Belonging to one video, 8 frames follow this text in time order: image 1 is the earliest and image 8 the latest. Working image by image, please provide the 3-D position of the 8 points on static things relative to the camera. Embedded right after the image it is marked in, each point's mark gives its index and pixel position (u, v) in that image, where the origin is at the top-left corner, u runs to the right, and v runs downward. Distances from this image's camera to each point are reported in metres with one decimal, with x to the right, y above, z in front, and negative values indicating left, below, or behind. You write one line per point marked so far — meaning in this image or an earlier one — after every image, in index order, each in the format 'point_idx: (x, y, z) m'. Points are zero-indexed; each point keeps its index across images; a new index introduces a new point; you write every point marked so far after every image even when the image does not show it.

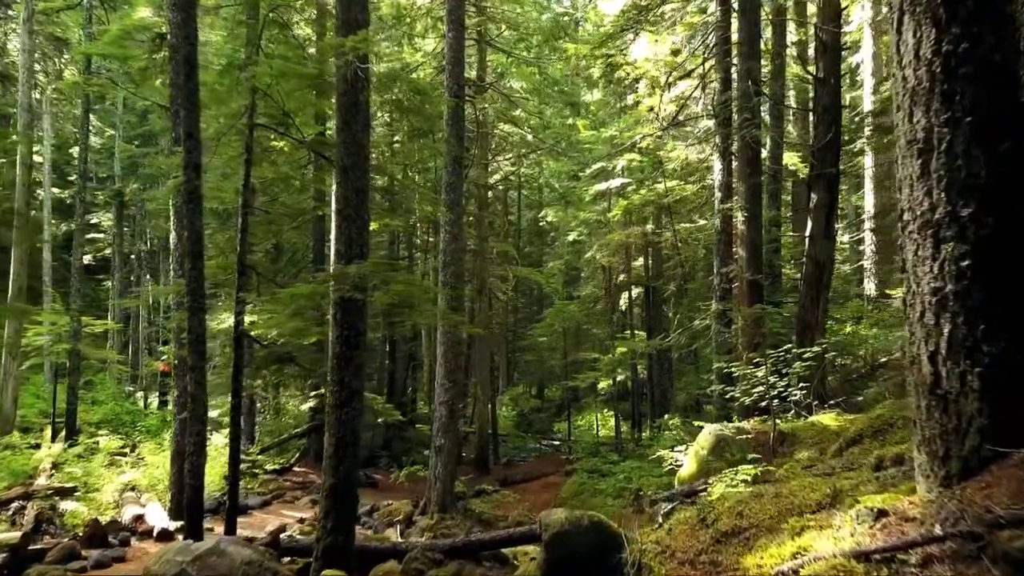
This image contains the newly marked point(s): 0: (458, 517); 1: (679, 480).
0: (-0.9, -4.0, +13.6) m
1: (+1.8, -2.1, +8.6) m
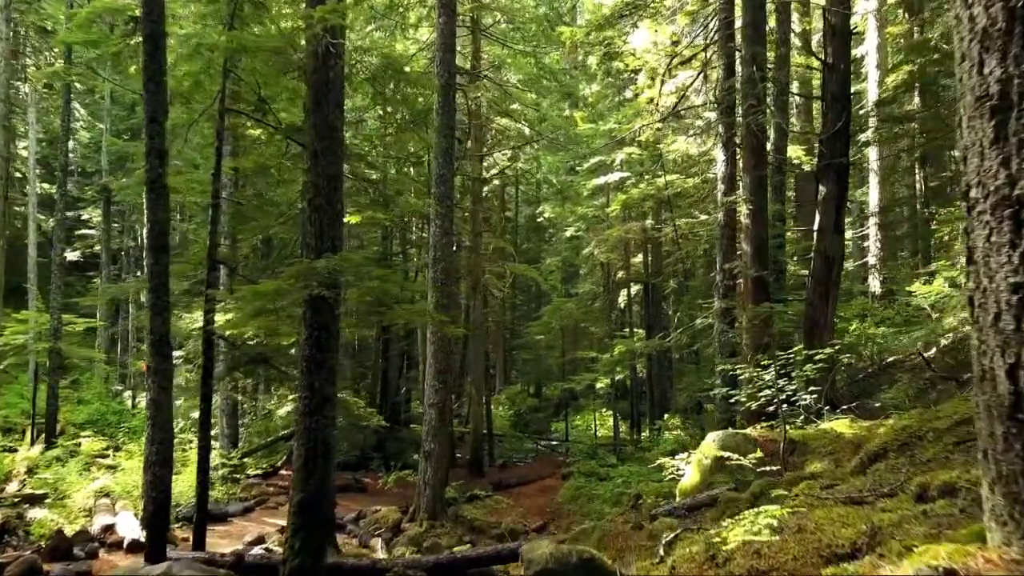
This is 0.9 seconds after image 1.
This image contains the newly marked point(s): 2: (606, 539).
0: (-1.1, -3.9, +13.0) m
1: (+1.7, -2.1, +8.0) m
2: (+0.8, -2.1, +6.7) m
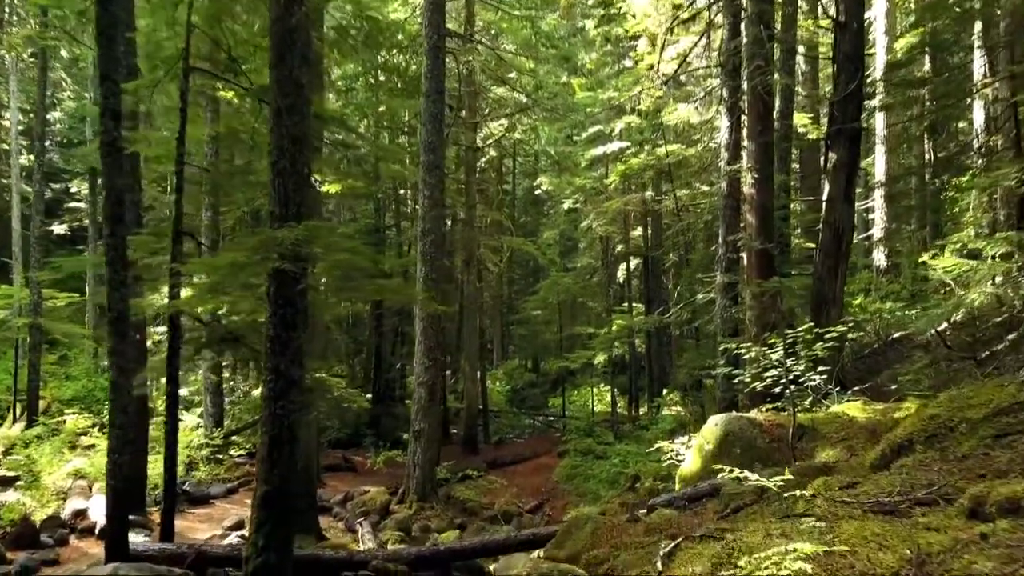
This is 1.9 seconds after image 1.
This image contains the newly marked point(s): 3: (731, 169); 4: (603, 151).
0: (-1.2, -3.5, +12.6) m
1: (+1.6, -1.9, +7.5) m
2: (+0.7, -1.9, +6.2) m
3: (+3.3, +1.8, +11.6) m
4: (+2.2, +3.3, +19.1) m
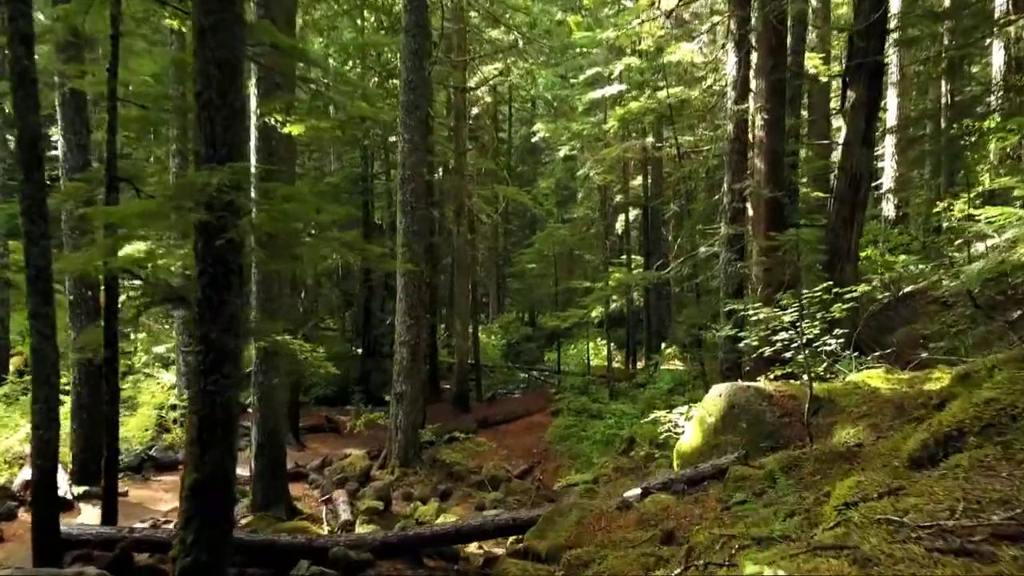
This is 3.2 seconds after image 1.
0: (-1.4, -2.8, +11.9) m
1: (+1.4, -1.5, +6.8) m
2: (+0.5, -1.6, +5.4) m
3: (+3.1, +2.4, +10.6) m
4: (+2.1, +4.4, +18.0) m
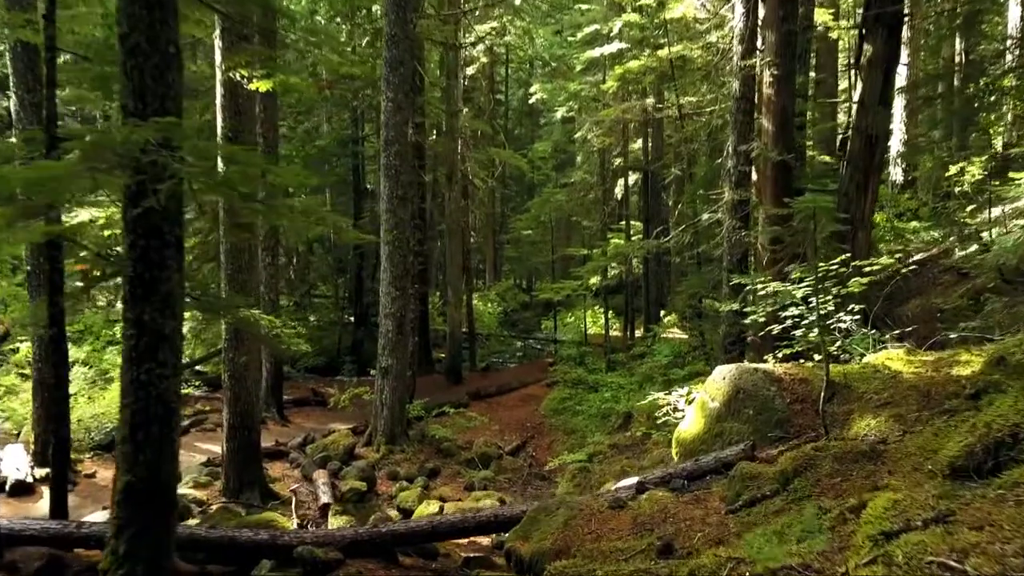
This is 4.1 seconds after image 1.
0: (-1.5, -2.3, +11.4) m
1: (+1.3, -1.2, +6.2) m
2: (+0.4, -1.5, +4.8) m
3: (+2.9, +2.8, +9.9) m
4: (+1.9, +5.2, +17.2) m
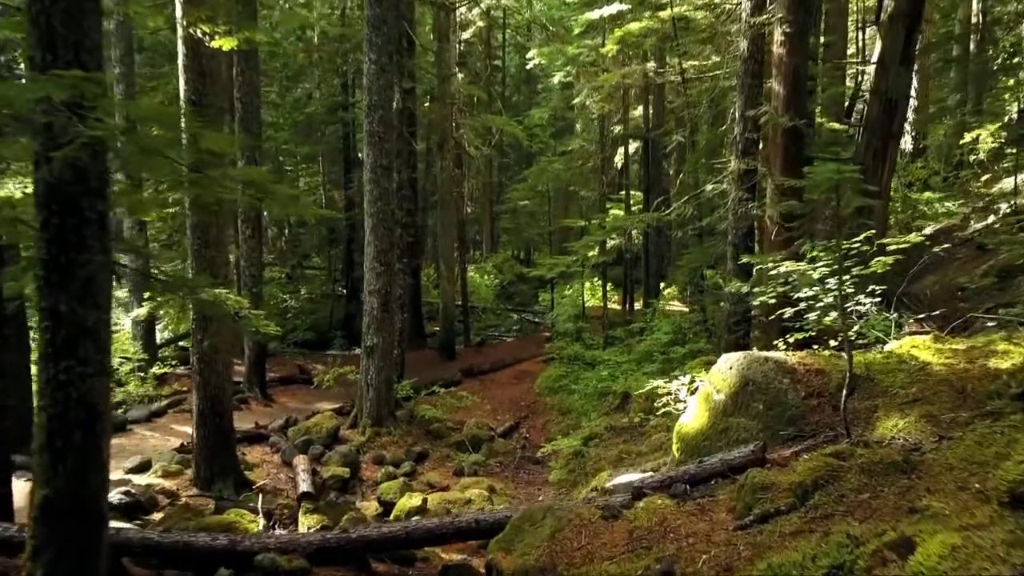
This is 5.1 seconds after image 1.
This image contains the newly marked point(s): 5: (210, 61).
0: (-1.6, -2.0, +10.8) m
1: (+1.2, -1.1, +5.6) m
2: (+0.3, -1.4, +4.3) m
3: (+2.8, +3.1, +9.2) m
4: (+1.8, +5.7, +16.4) m
5: (-3.0, +2.3, +7.8) m
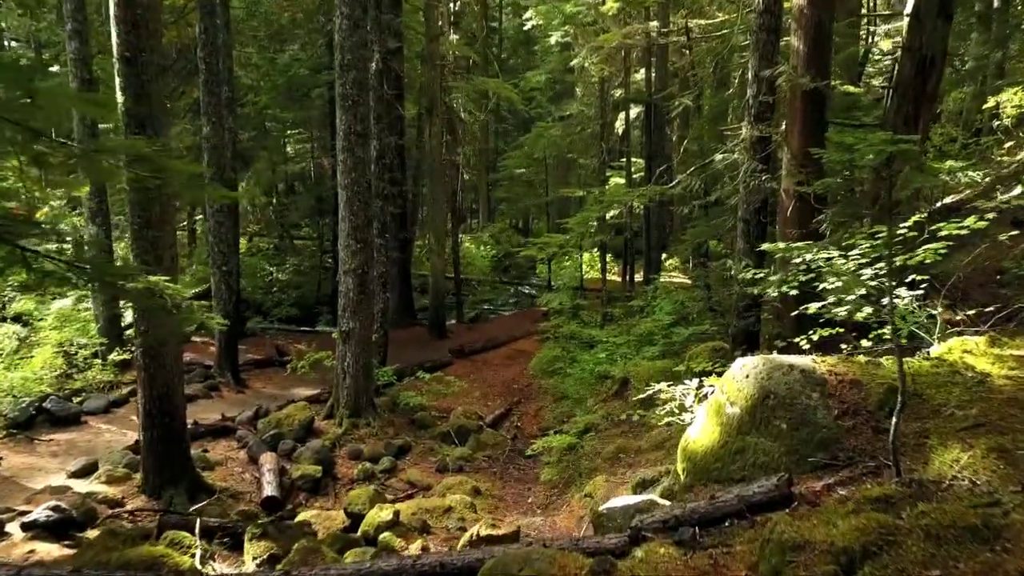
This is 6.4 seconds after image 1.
0: (-1.7, -1.7, +10.0) m
1: (+1.1, -1.0, +4.8) m
2: (+0.1, -1.4, +3.4) m
3: (+2.7, +3.3, +8.1) m
4: (+1.7, +6.2, +15.2) m
5: (-3.1, +2.4, +6.8) m
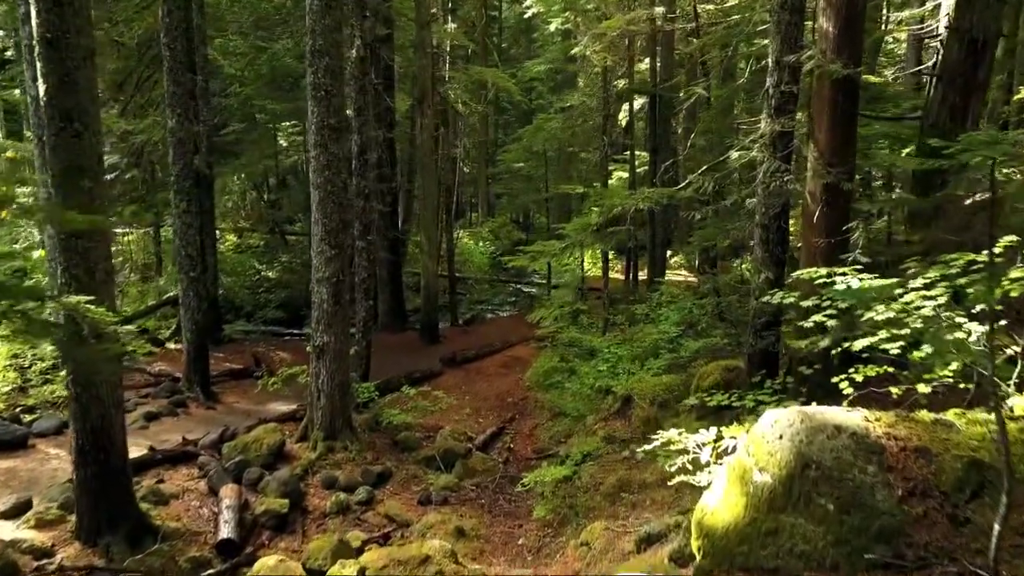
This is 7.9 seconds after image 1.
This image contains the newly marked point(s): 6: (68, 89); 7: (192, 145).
0: (-1.8, -1.8, +9.1) m
1: (+0.9, -1.2, +3.9) m
2: (0.0, -1.6, +2.5) m
3: (+2.6, +3.1, +7.1) m
4: (+1.6, +6.2, +14.2) m
5: (-3.2, +2.2, +5.8) m
6: (-3.3, +1.5, +5.8) m
7: (-4.5, +2.0, +11.1) m
